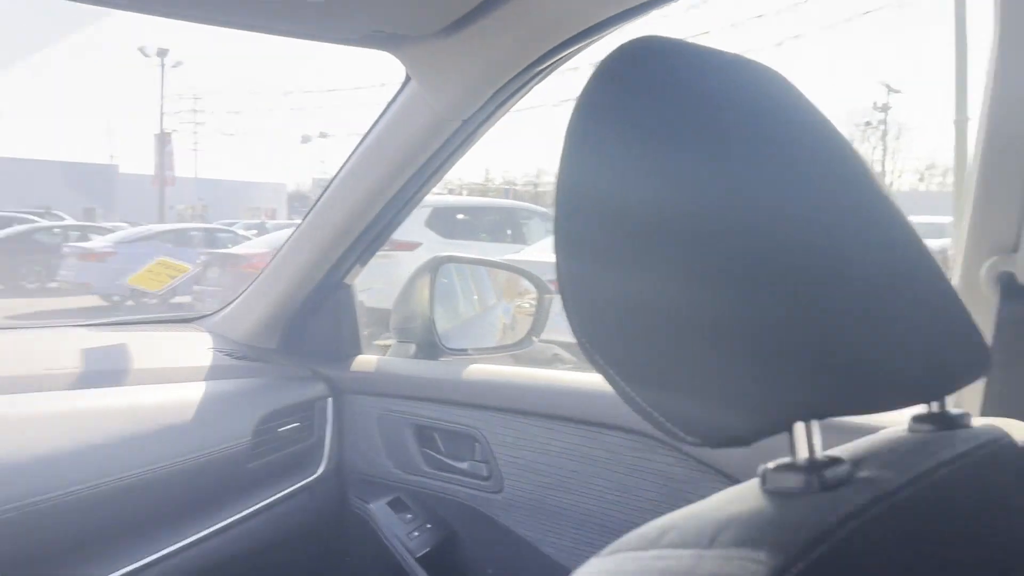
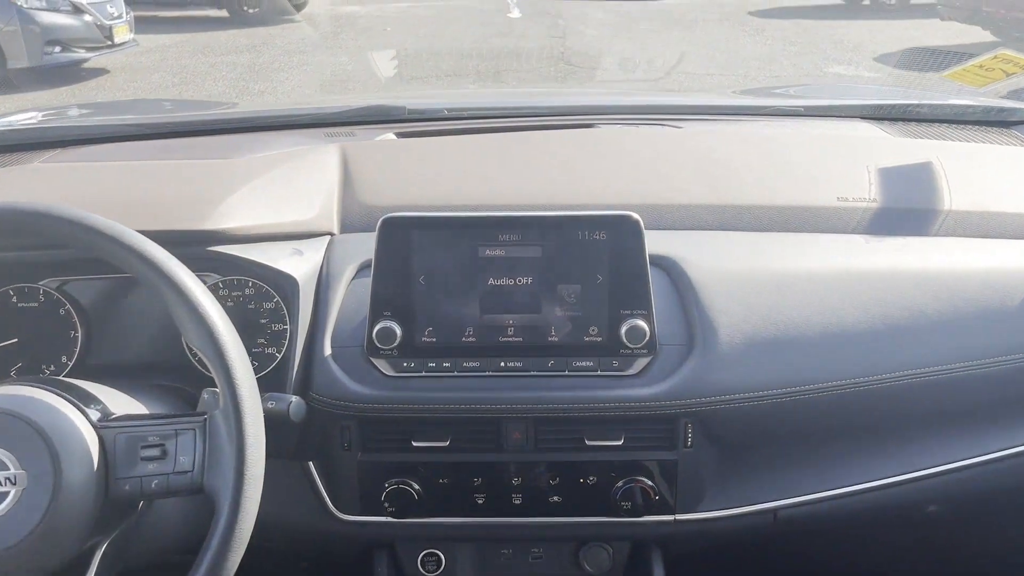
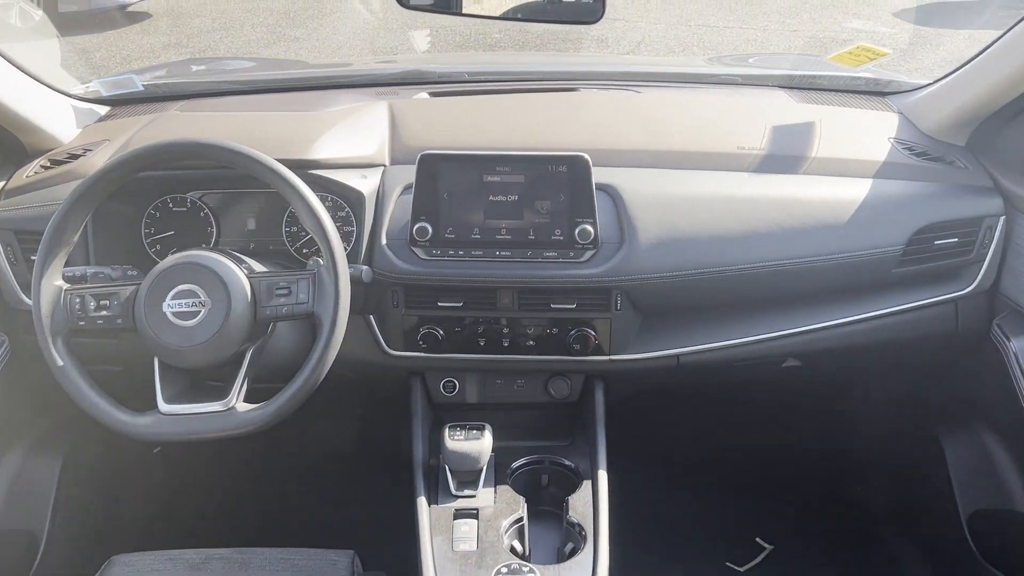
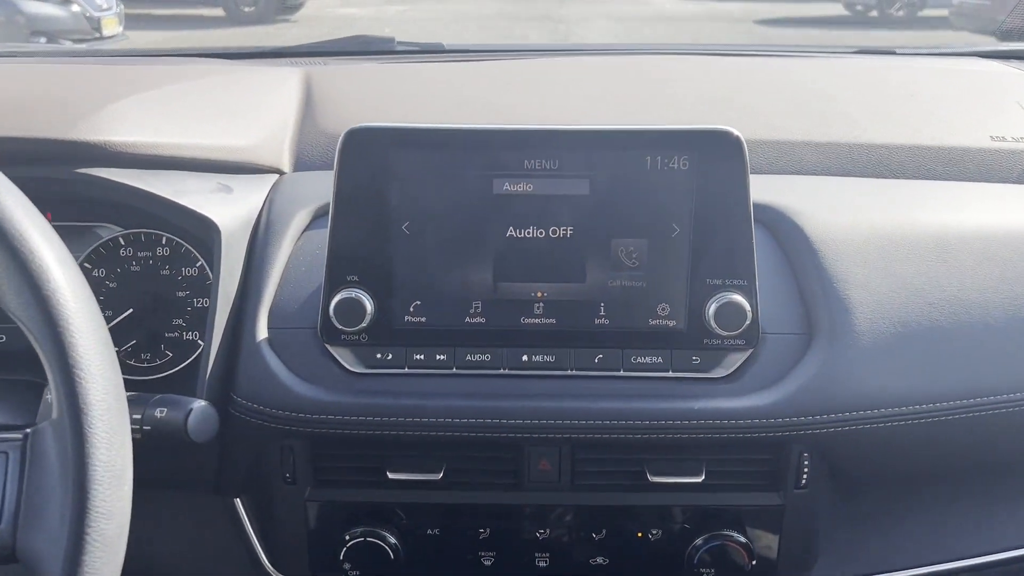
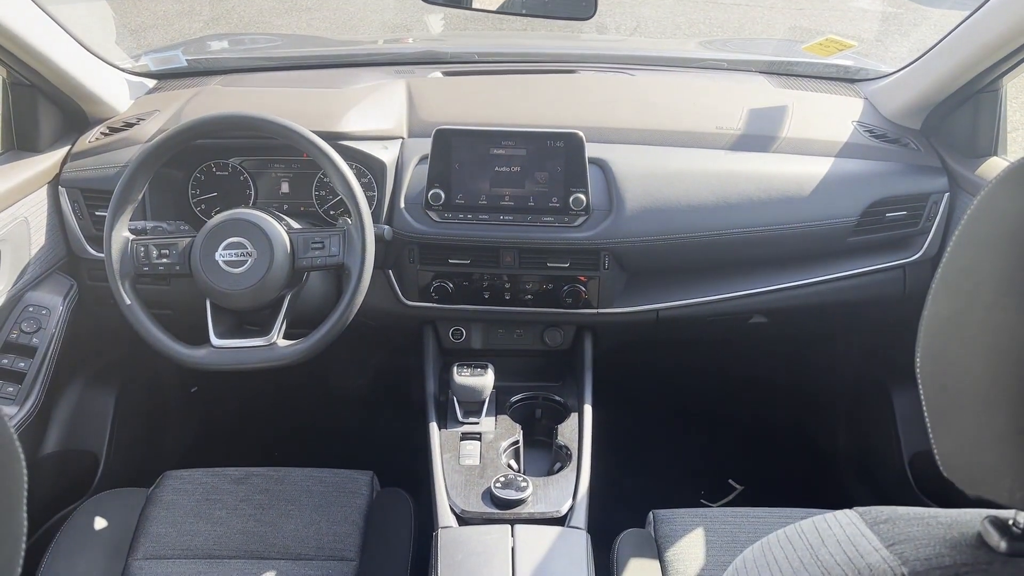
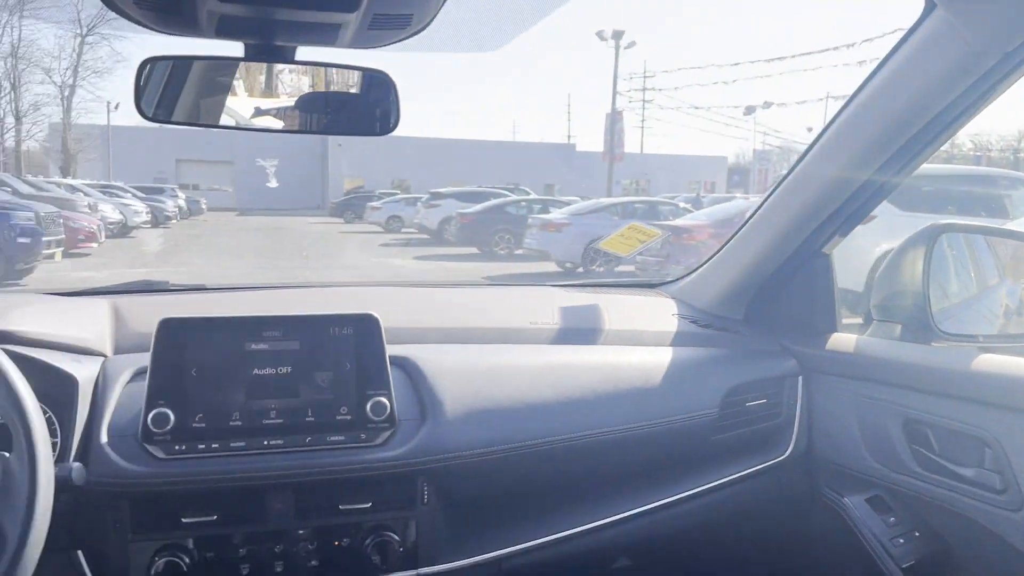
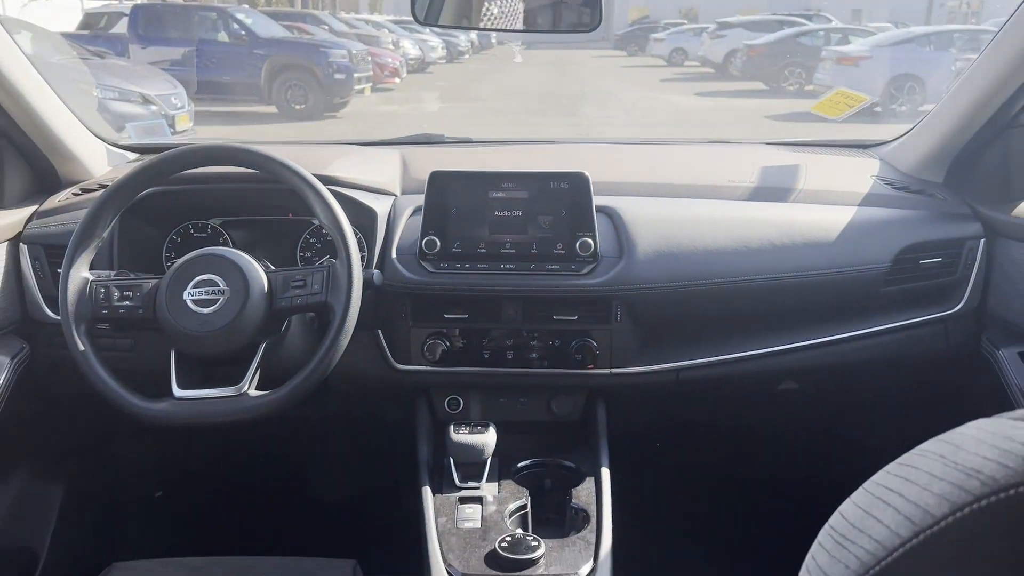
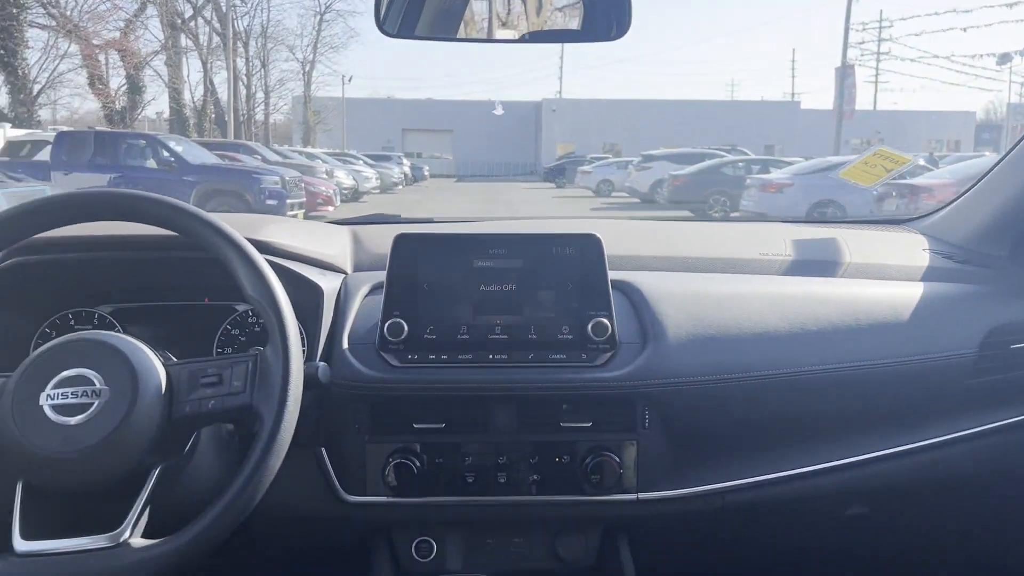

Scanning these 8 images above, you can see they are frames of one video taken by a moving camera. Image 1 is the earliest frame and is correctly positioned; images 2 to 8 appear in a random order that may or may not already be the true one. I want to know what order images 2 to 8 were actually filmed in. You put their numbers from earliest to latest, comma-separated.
6, 8, 7, 5, 3, 2, 4
